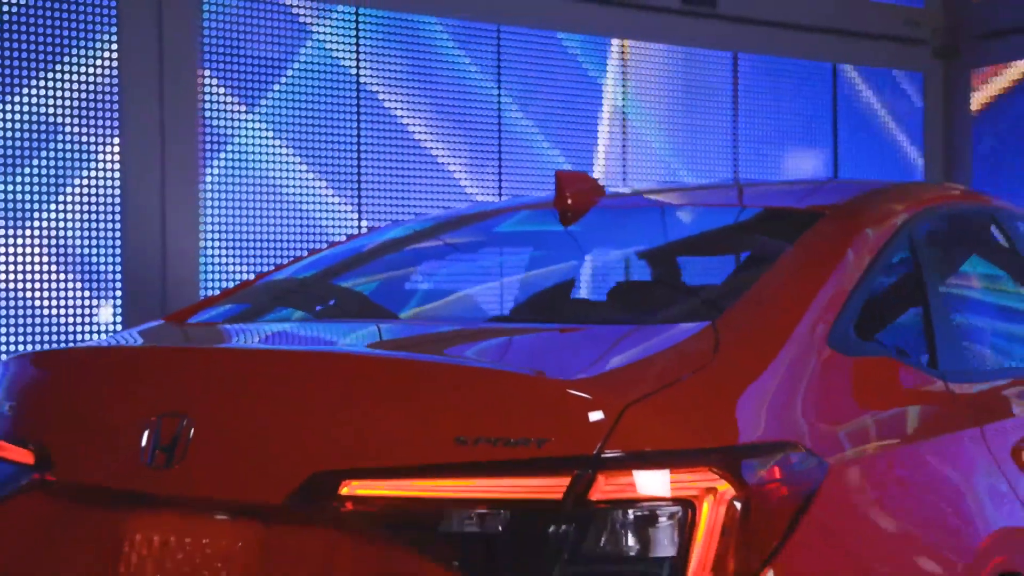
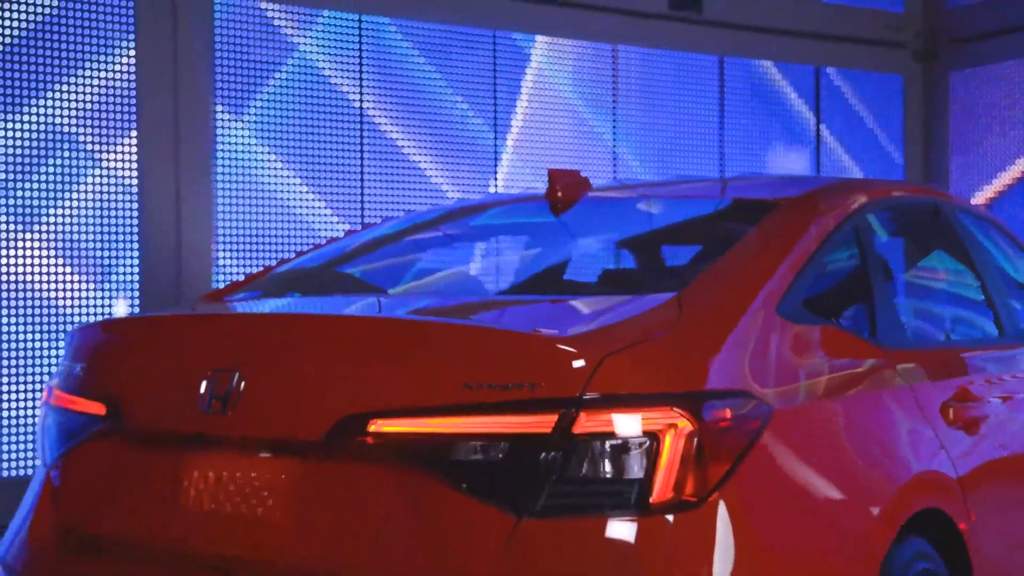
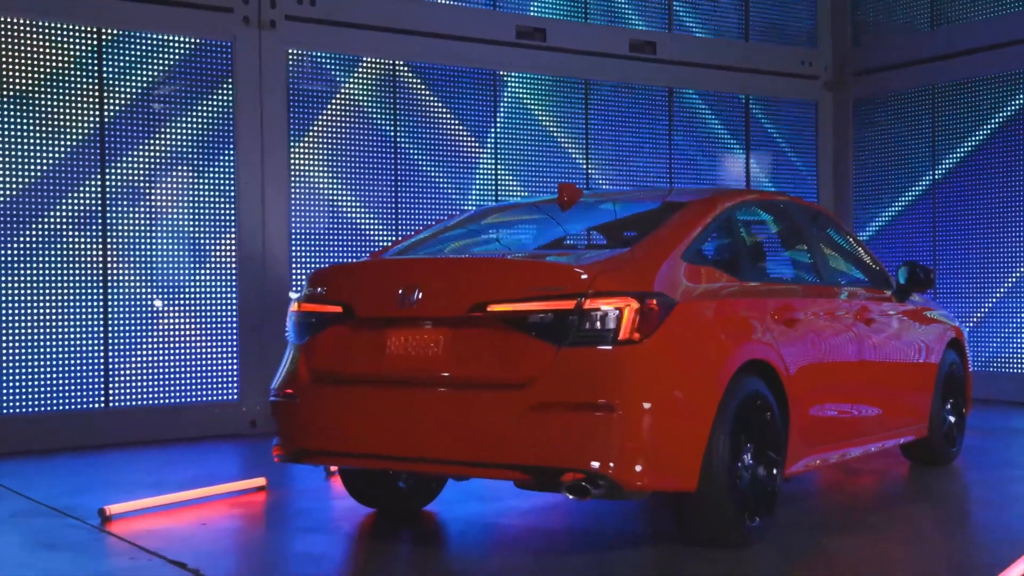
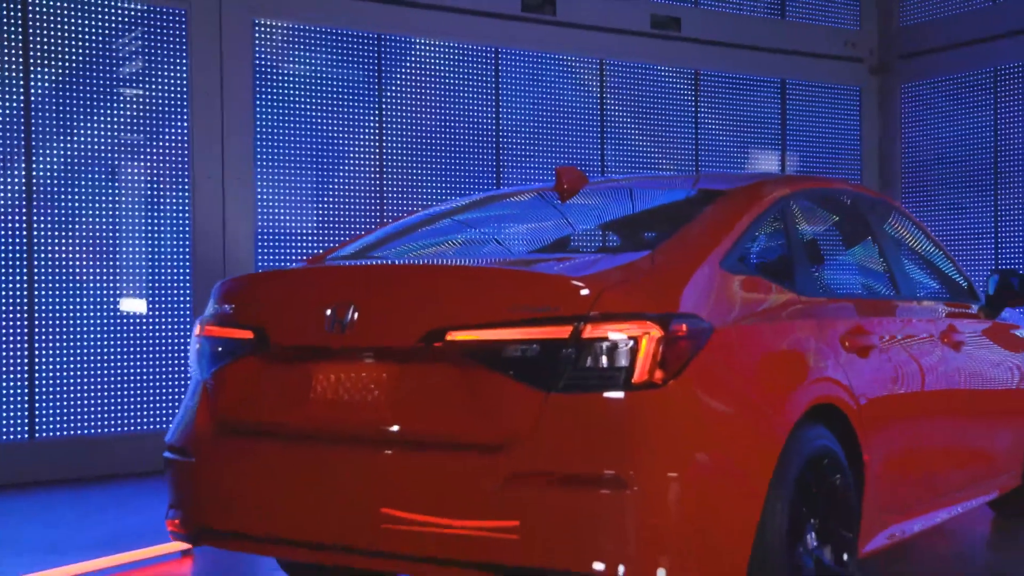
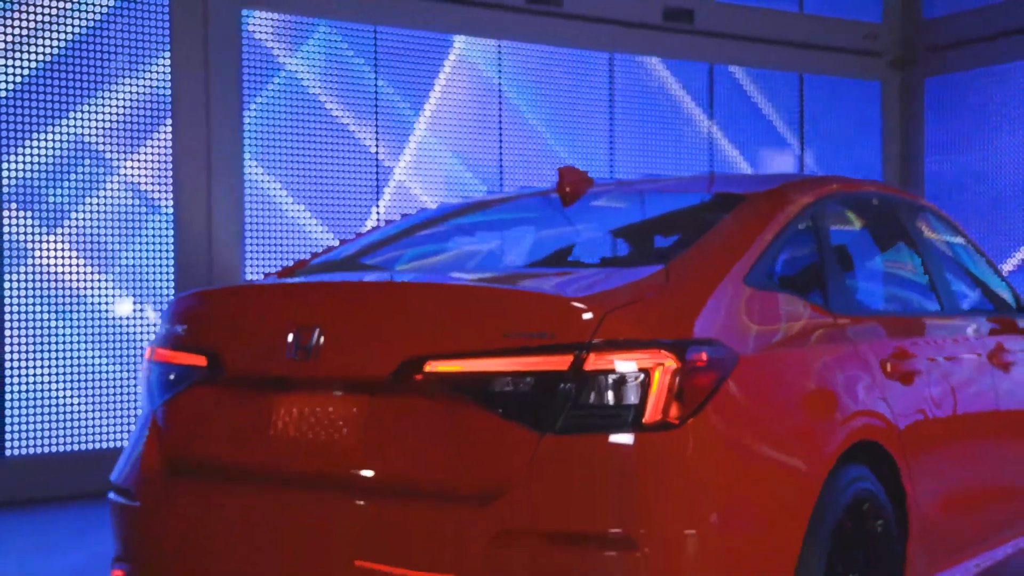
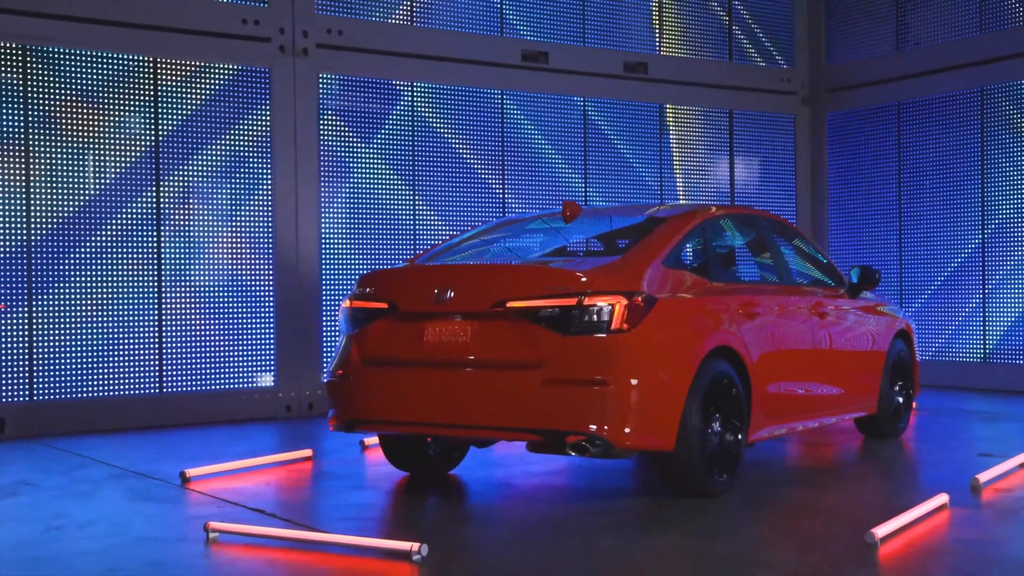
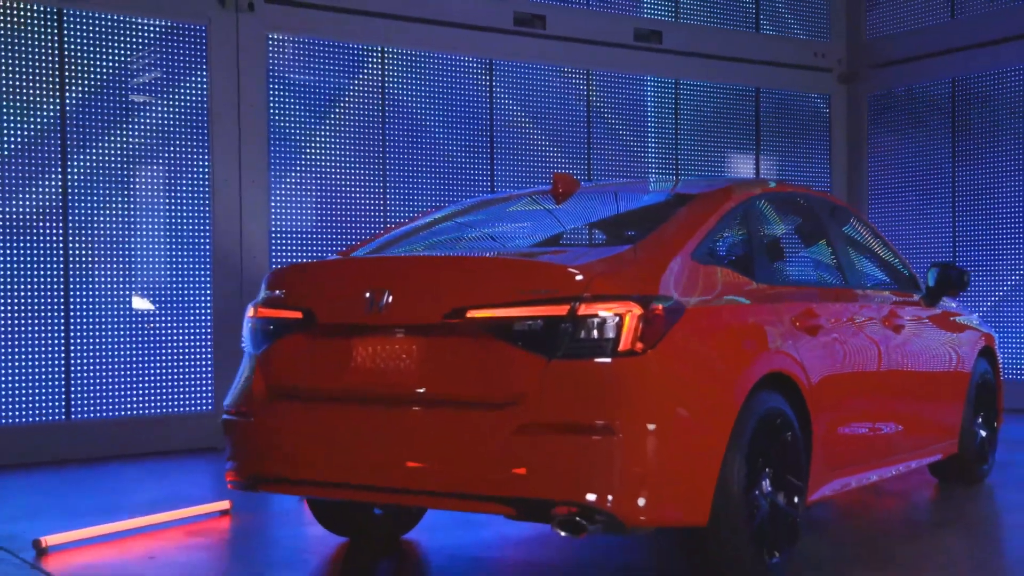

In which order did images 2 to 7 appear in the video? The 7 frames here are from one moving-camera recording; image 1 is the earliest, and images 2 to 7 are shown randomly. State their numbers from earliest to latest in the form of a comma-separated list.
2, 5, 4, 7, 3, 6
